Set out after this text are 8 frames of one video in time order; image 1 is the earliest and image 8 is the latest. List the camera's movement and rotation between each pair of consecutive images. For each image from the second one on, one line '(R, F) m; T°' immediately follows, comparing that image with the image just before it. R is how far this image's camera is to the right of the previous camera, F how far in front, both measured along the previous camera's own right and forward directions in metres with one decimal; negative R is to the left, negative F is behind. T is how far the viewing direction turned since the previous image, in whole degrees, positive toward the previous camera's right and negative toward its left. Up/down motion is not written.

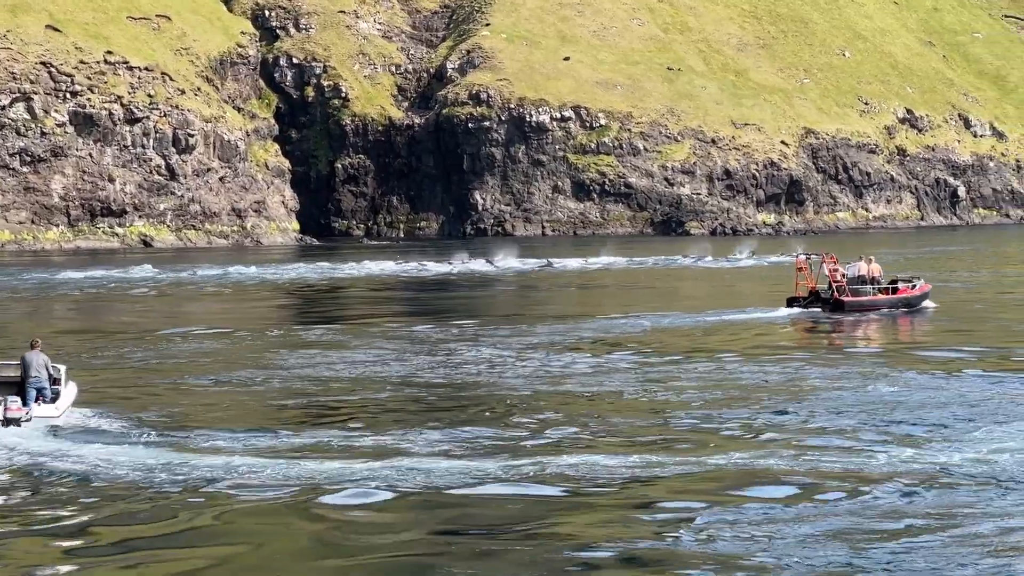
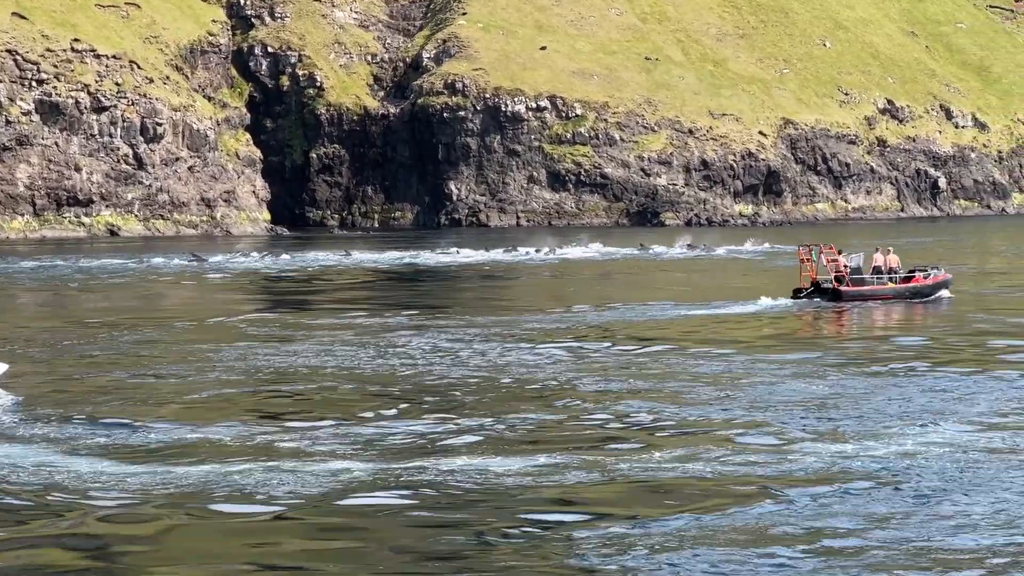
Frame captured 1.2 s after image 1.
(+1.0, +1.0) m; 0°
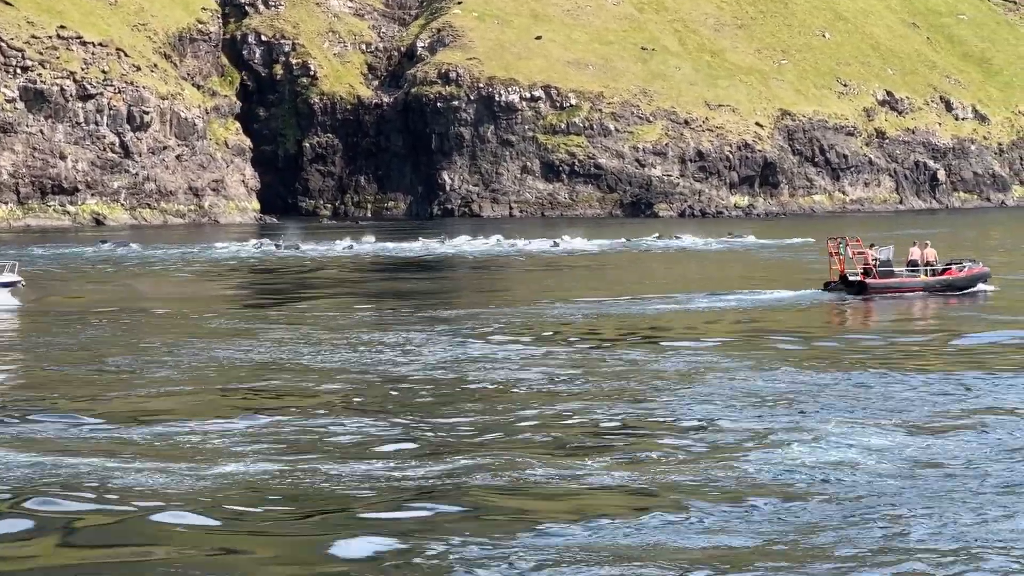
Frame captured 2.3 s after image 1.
(+1.5, +0.8) m; 0°
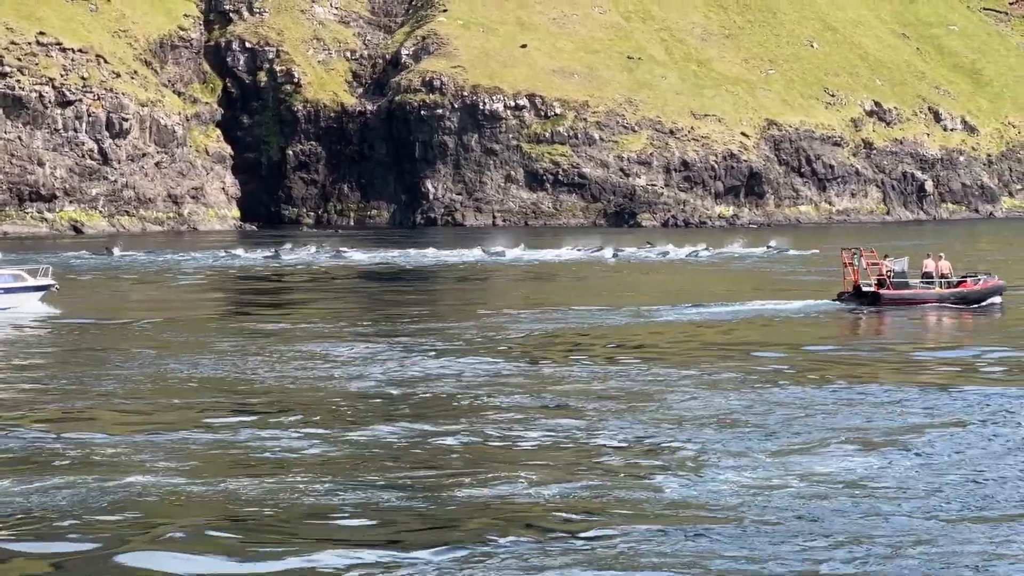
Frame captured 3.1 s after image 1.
(+1.2, +0.6) m; 0°
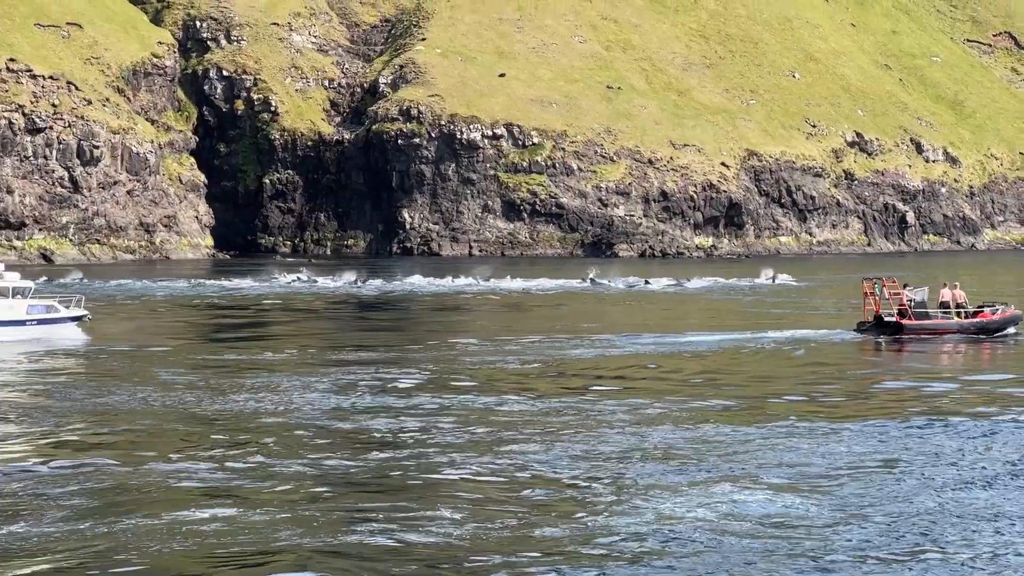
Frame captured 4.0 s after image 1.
(+1.2, +0.9) m; 0°
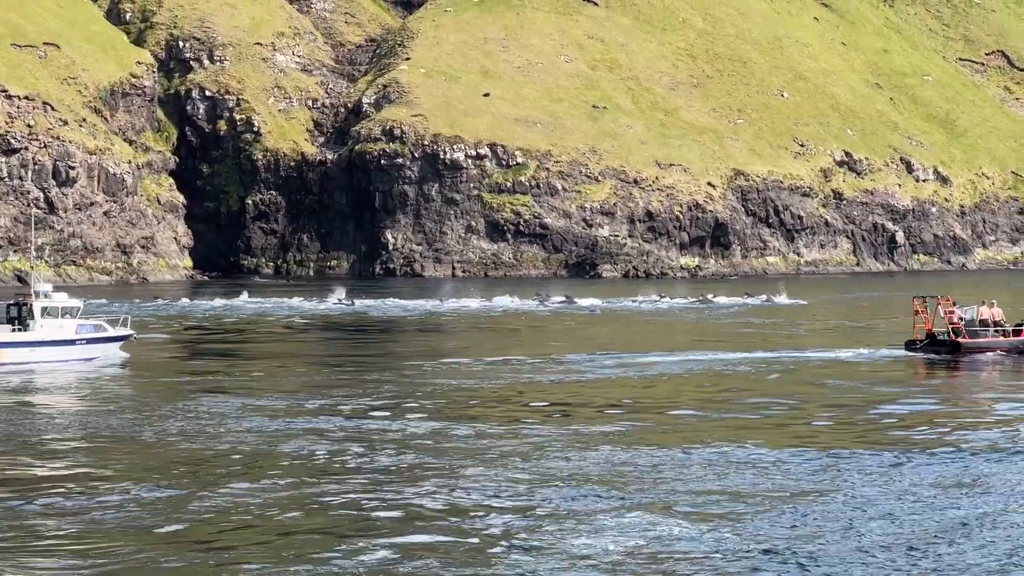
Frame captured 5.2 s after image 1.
(+1.5, +1.0) m; 0°
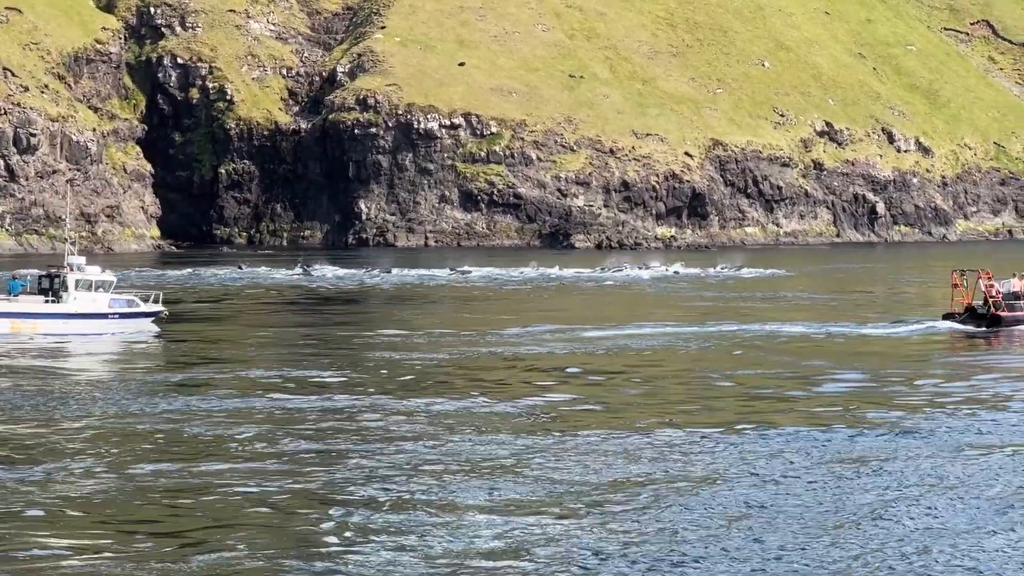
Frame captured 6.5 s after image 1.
(+1.9, +0.7) m; 0°
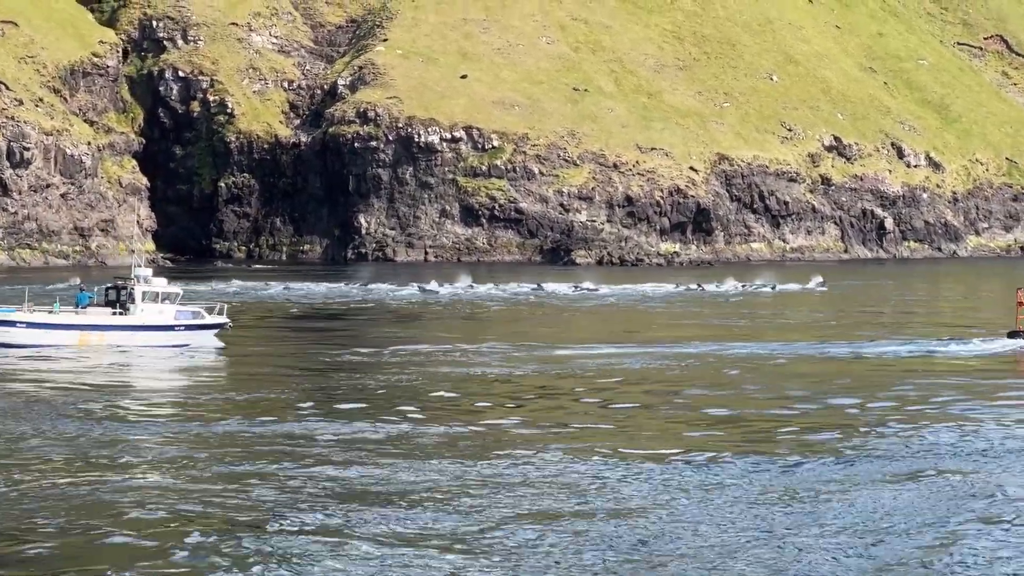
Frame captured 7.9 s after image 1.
(+1.2, +1.4) m; -1°
